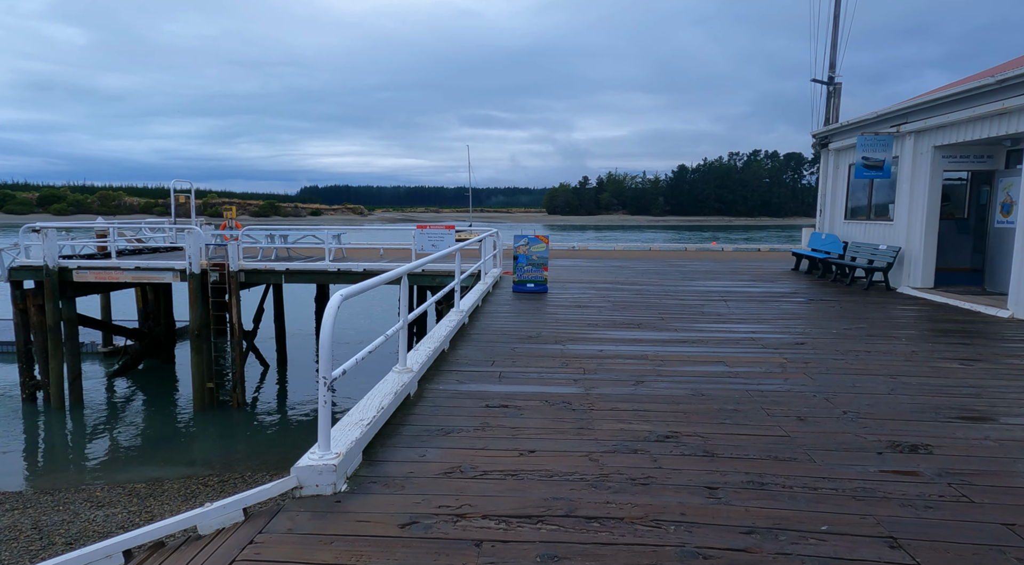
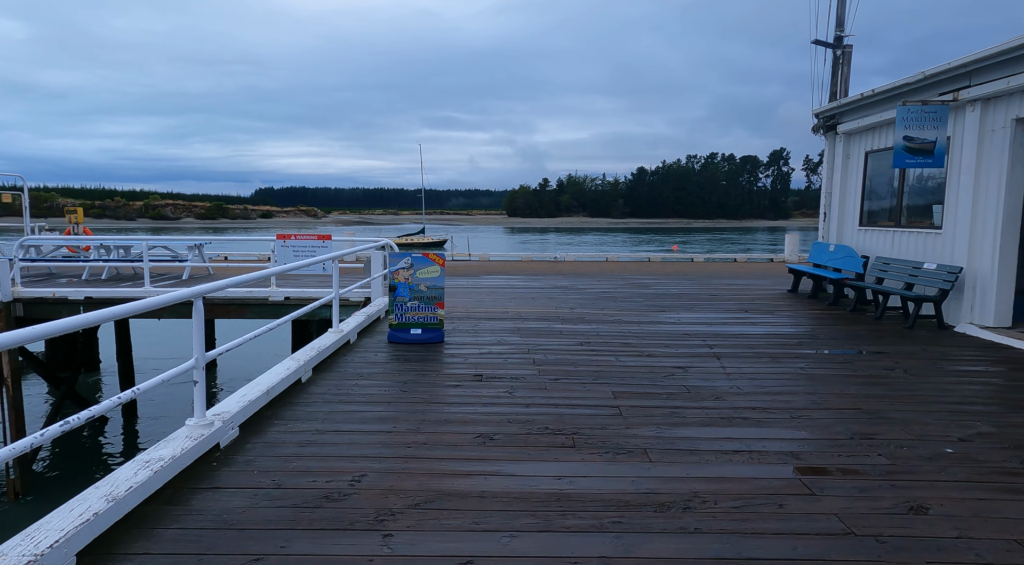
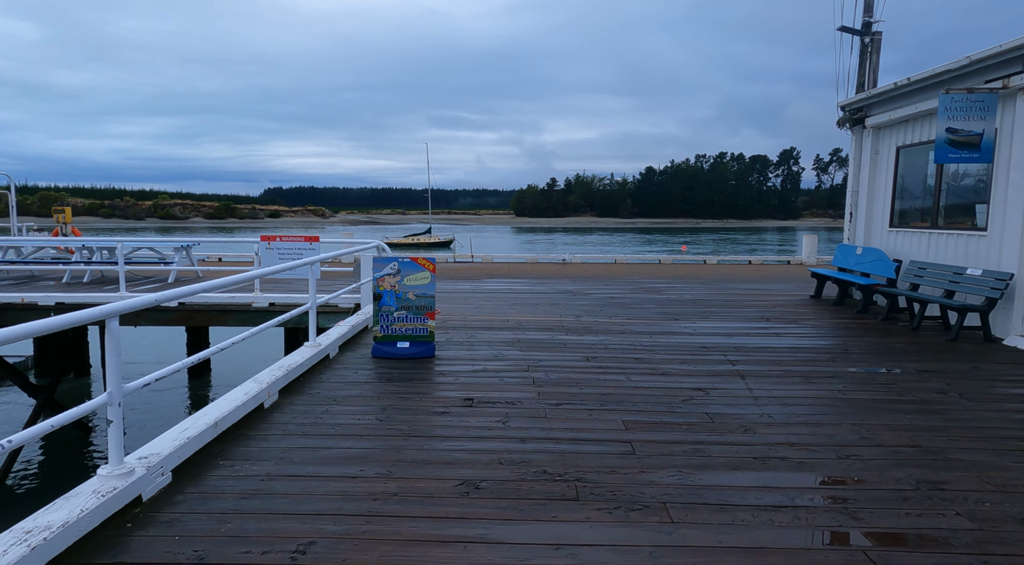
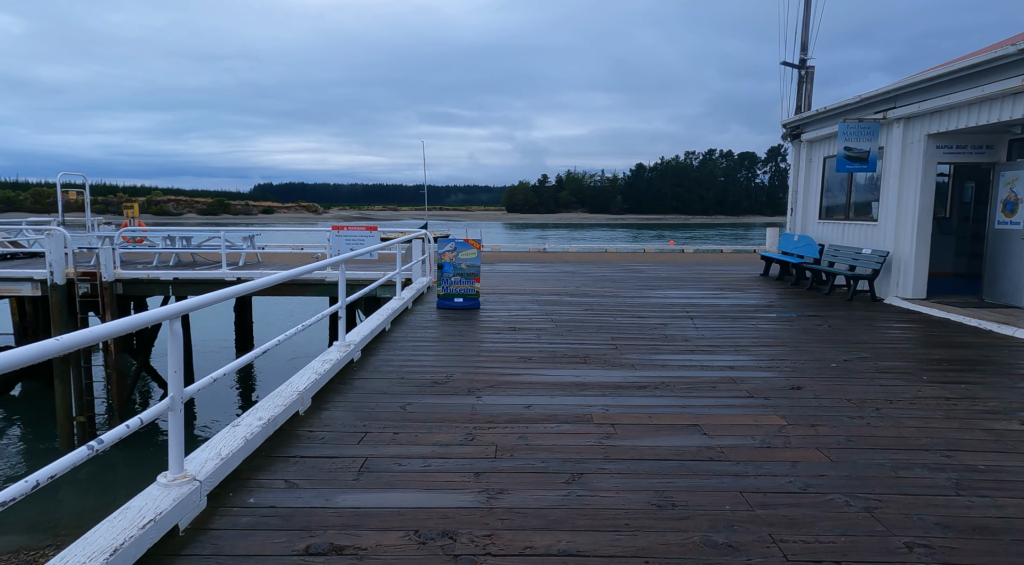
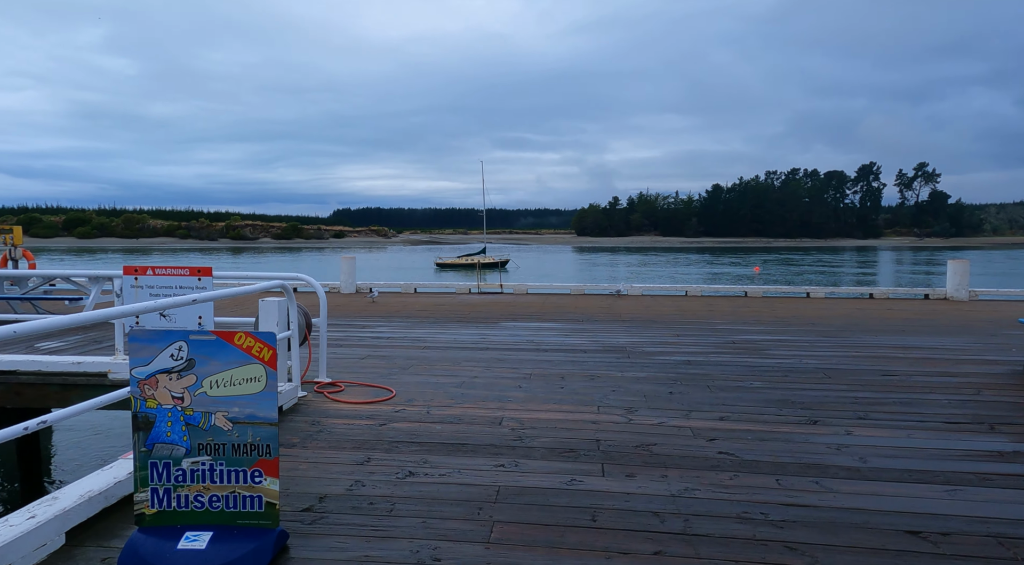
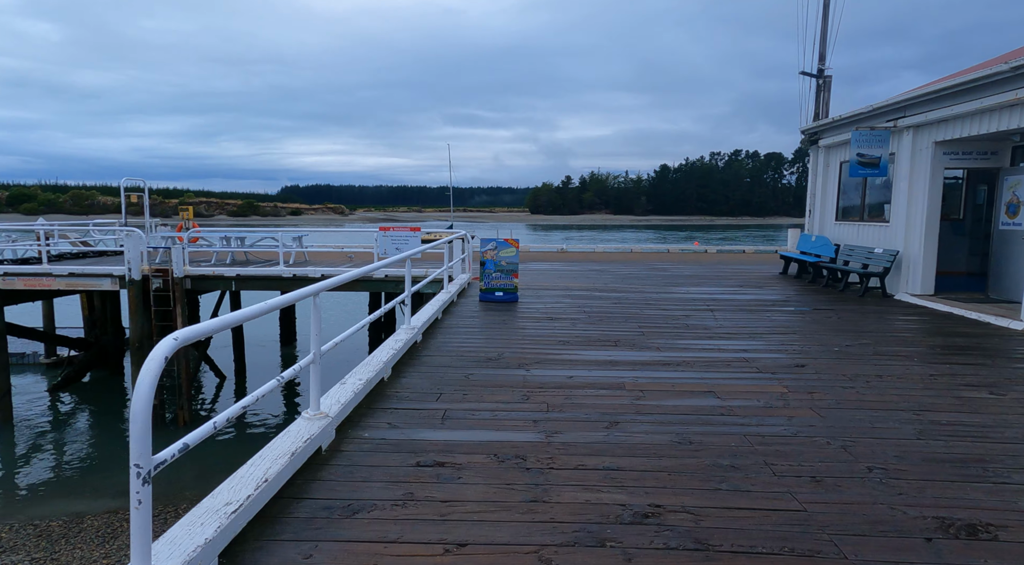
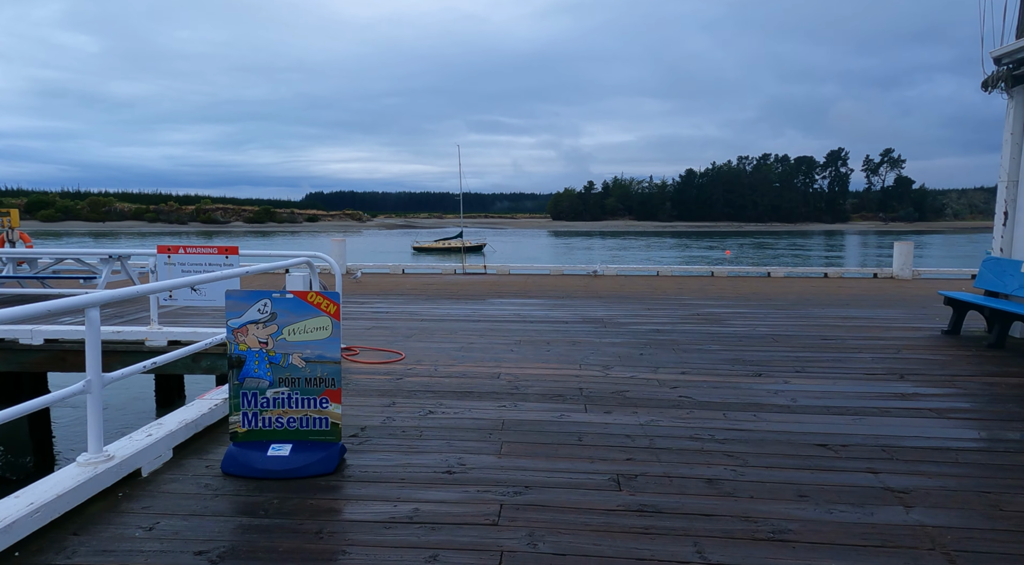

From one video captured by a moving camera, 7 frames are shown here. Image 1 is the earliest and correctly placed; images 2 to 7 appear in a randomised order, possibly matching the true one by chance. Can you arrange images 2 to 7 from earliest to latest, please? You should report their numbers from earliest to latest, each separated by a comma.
6, 4, 2, 3, 7, 5
